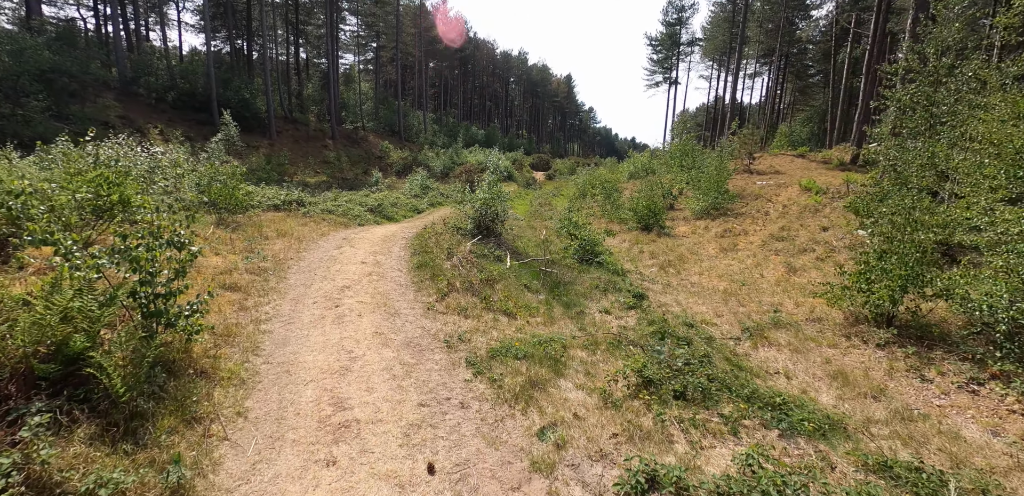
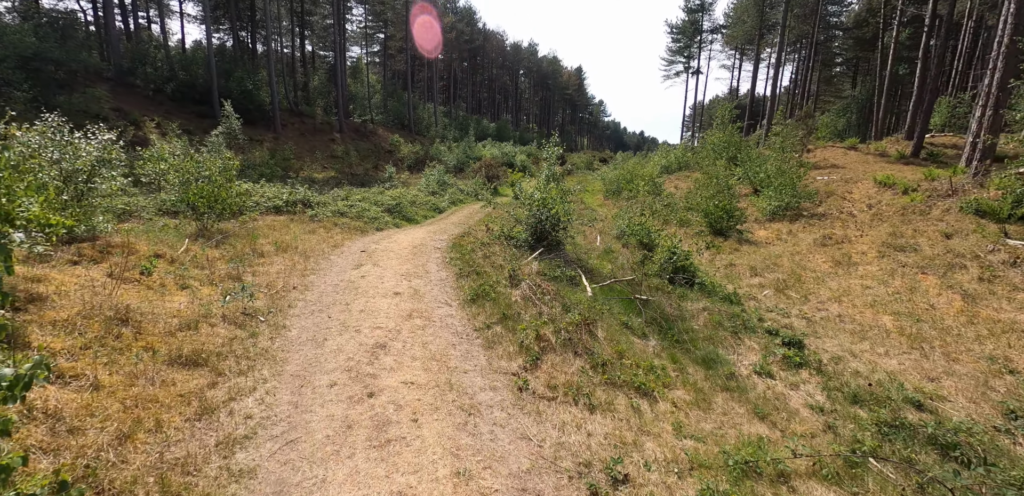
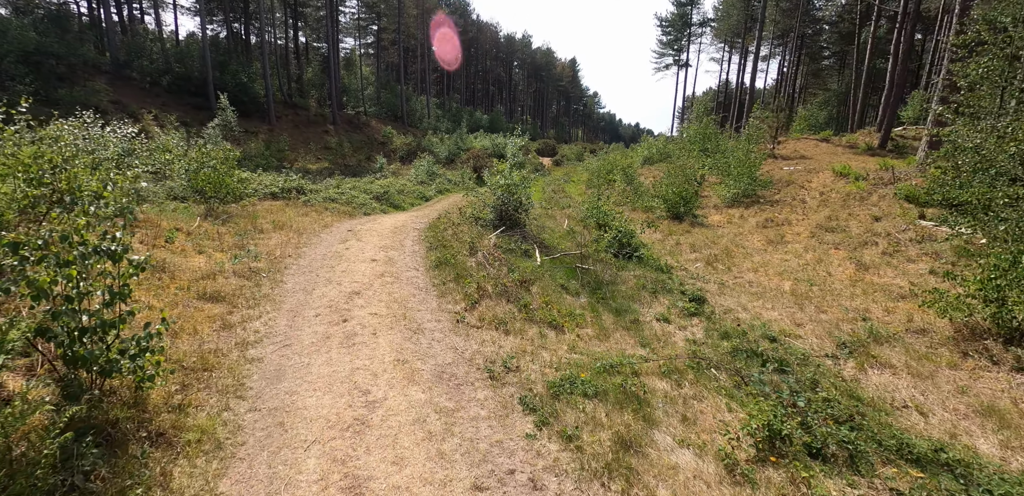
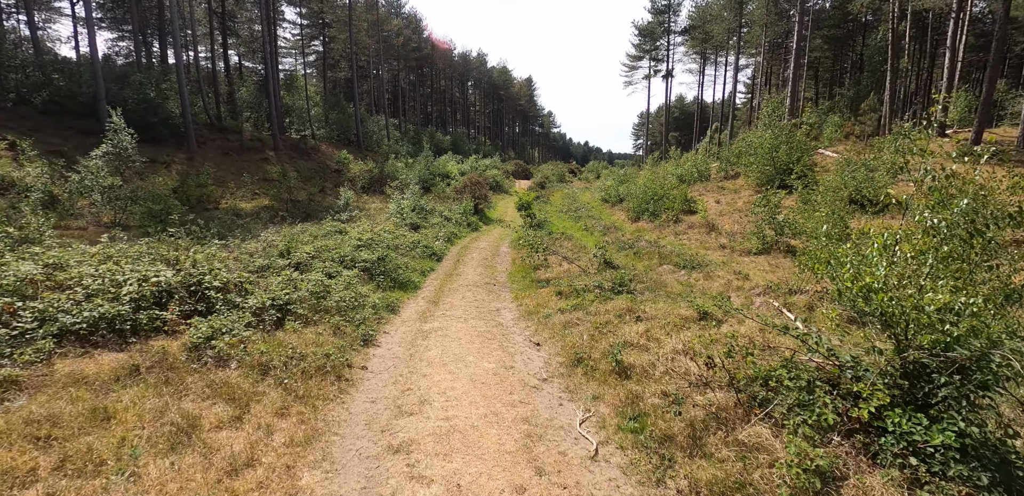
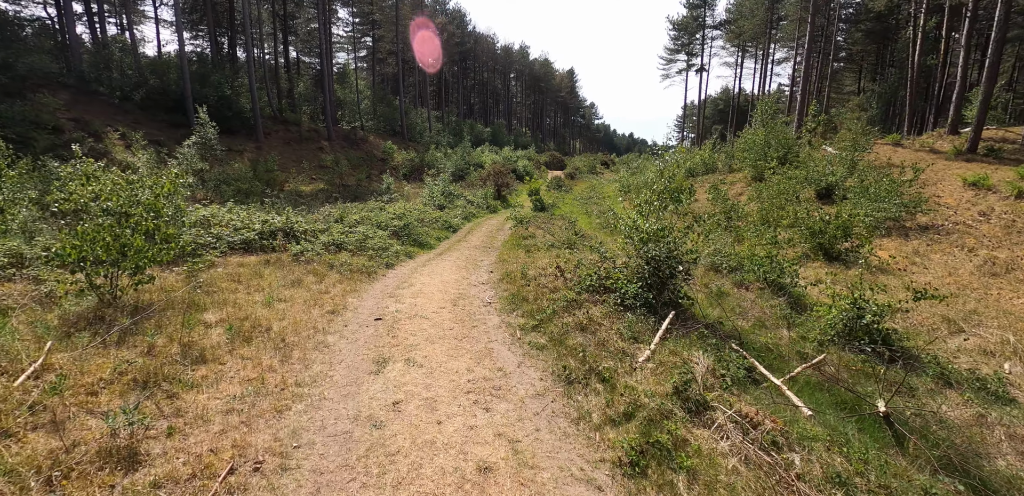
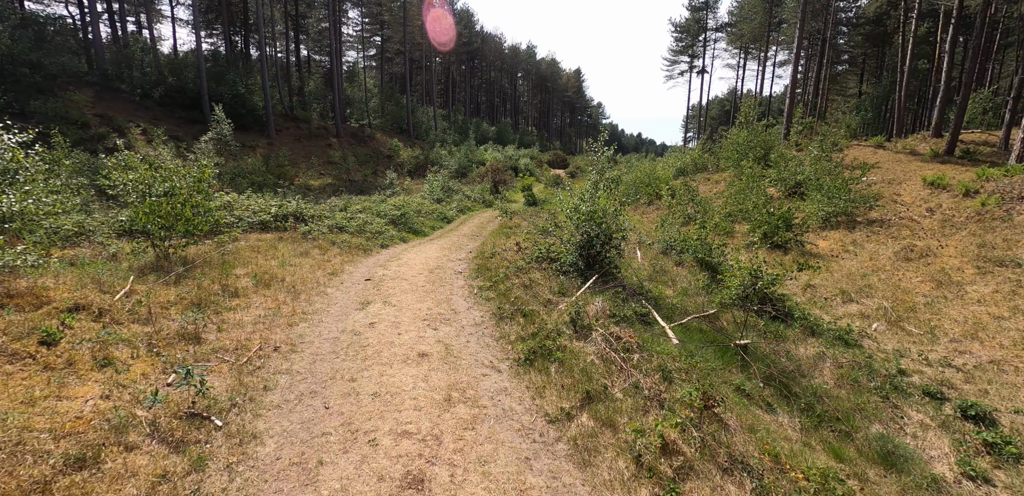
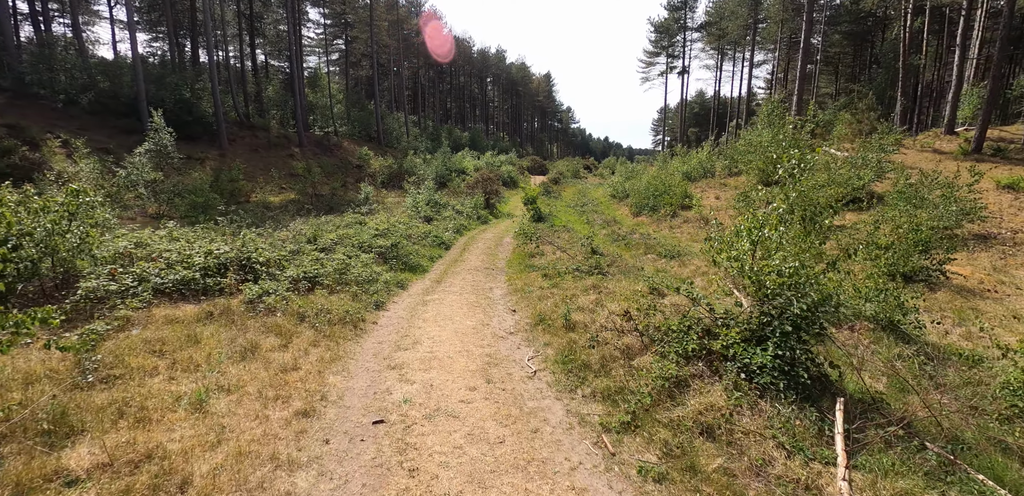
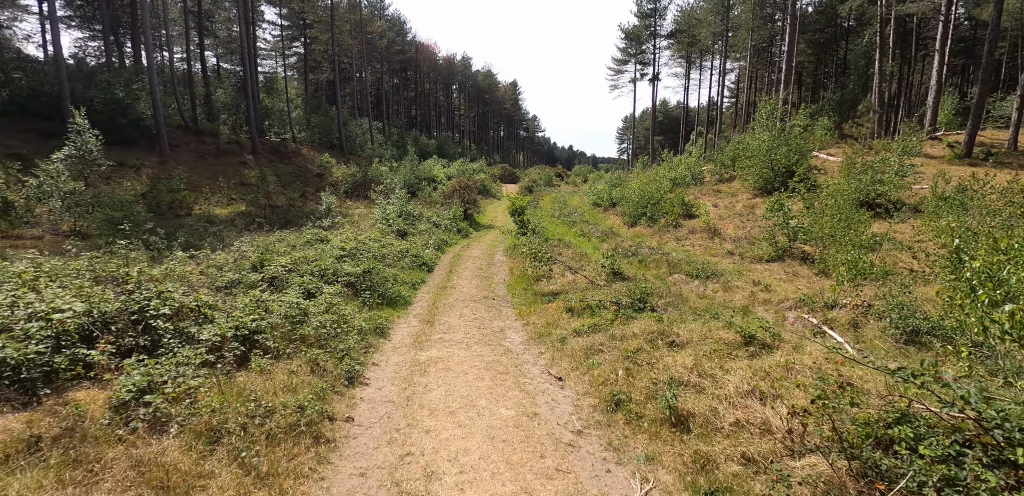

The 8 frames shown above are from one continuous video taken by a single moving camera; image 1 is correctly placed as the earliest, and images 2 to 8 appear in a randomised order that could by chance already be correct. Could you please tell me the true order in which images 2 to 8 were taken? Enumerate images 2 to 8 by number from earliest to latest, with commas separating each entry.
3, 2, 6, 5, 7, 4, 8
